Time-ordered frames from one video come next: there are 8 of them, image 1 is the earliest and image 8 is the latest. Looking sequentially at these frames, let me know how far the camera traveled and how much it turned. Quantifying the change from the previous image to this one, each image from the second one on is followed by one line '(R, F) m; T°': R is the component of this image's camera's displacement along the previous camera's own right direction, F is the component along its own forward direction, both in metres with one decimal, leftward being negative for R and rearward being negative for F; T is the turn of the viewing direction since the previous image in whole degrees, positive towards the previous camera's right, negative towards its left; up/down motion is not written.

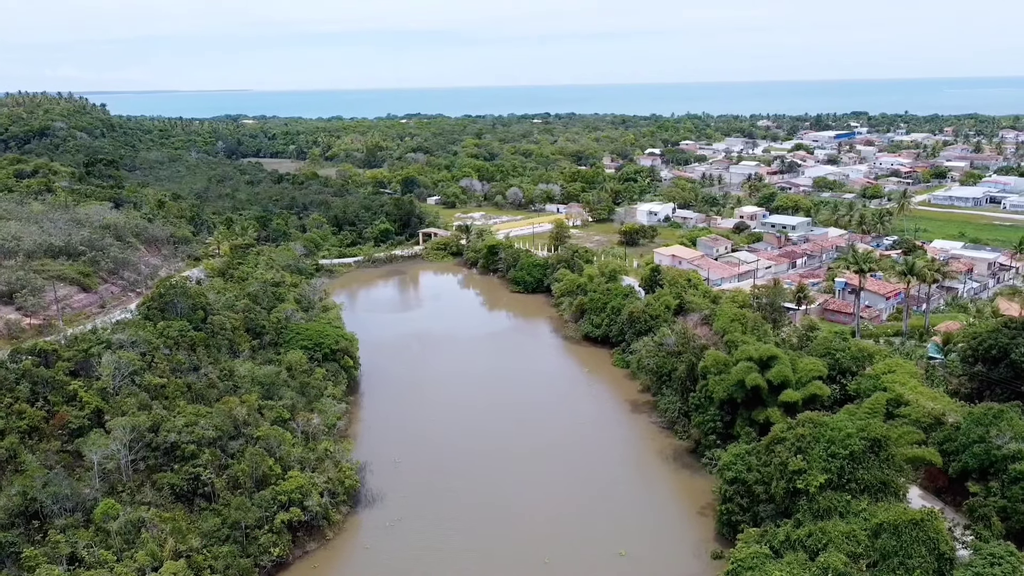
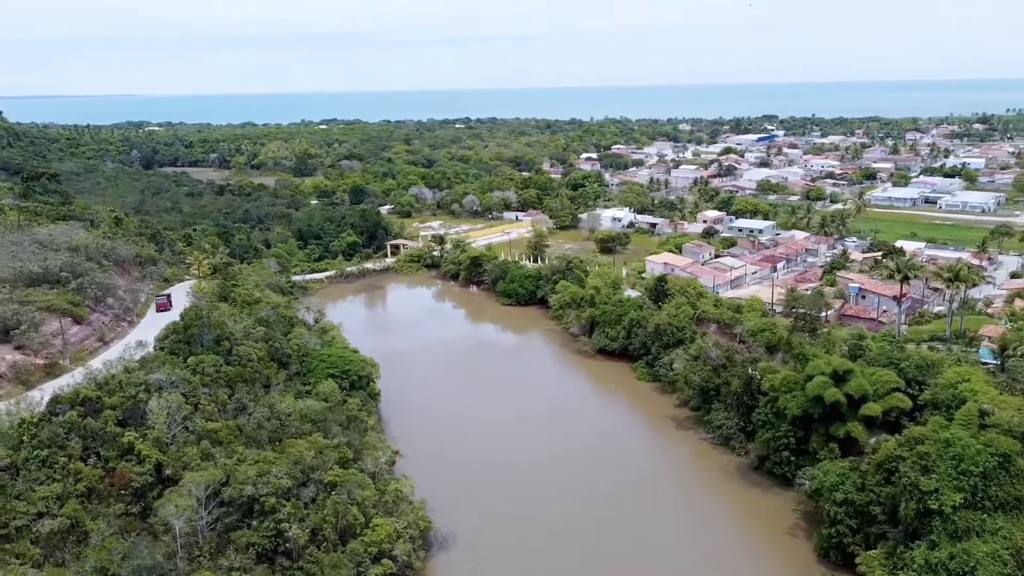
(-3.9, +1.4) m; +6°
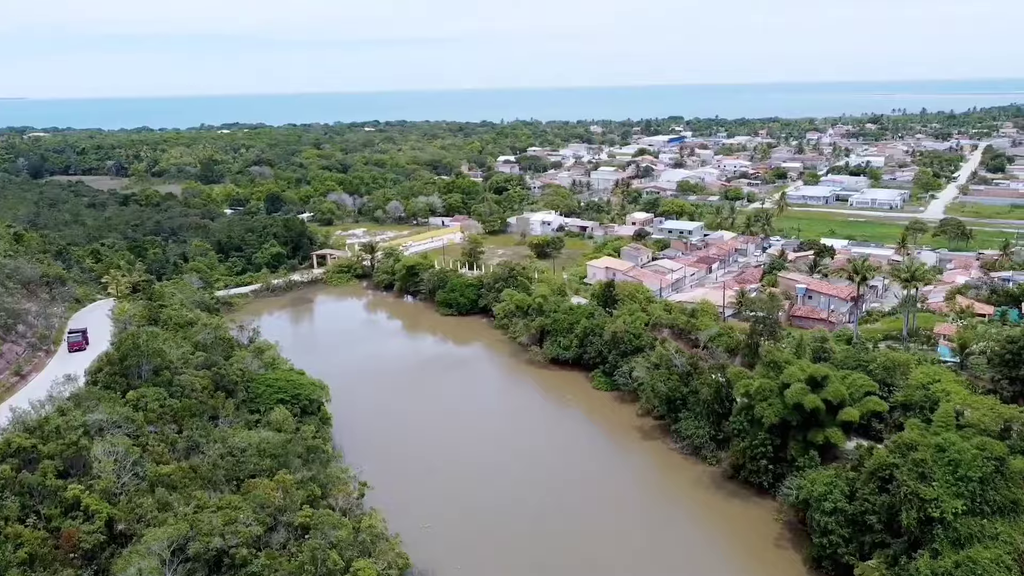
(-1.5, +1.2) m; +6°
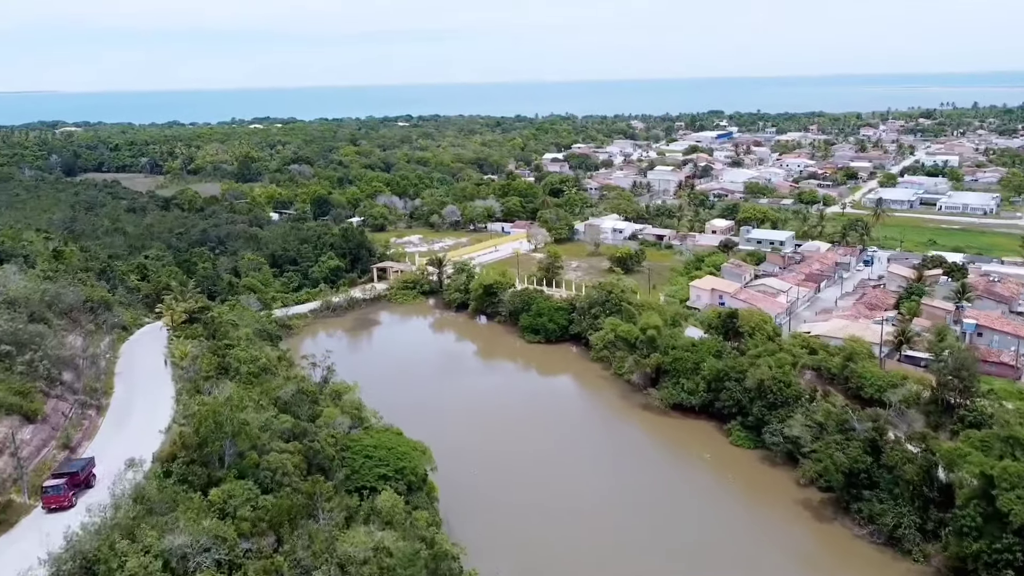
(-3.0, +4.3) m; -2°
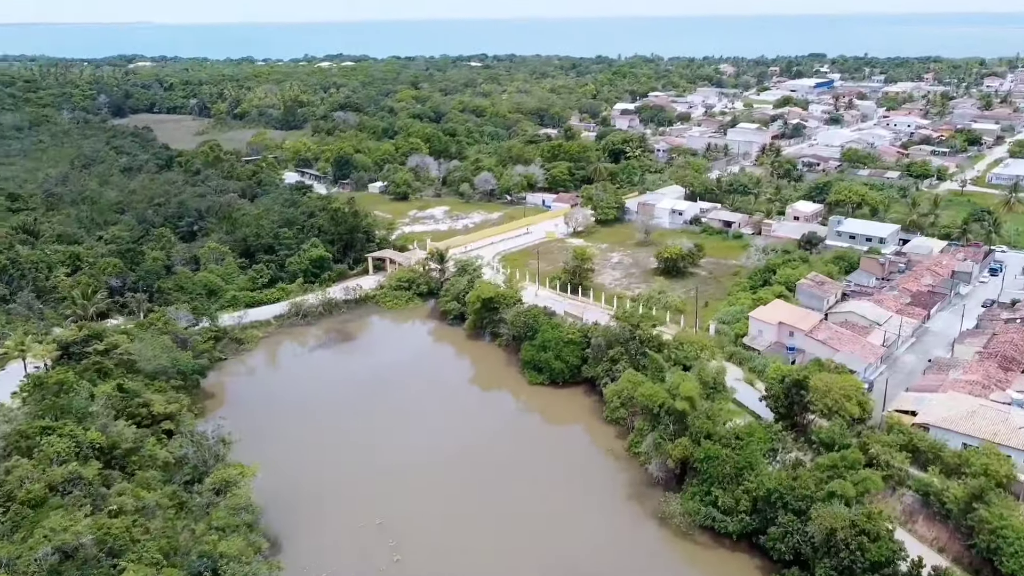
(+2.7, +8.3) m; -6°
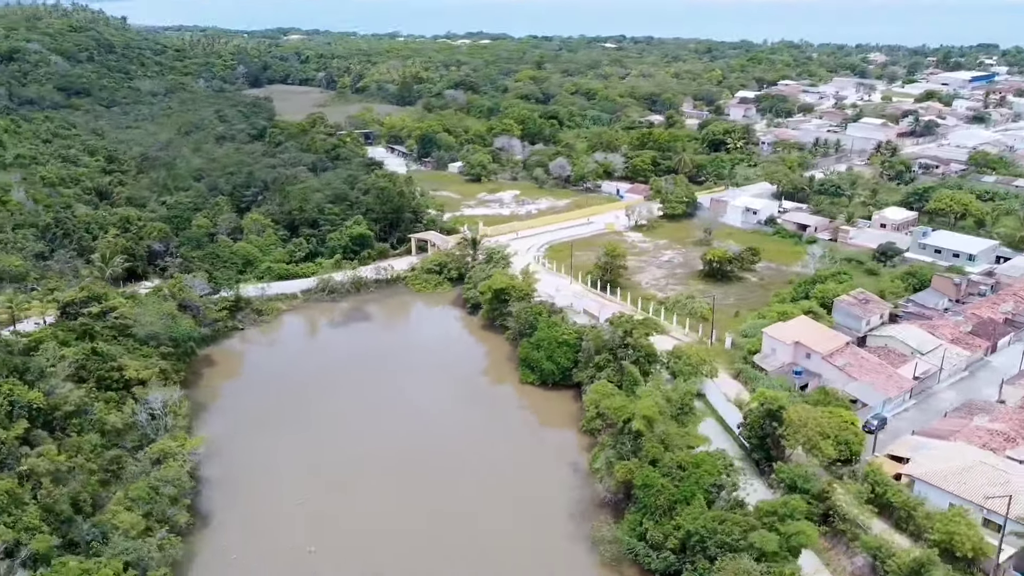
(+4.3, +1.4) m; -10°
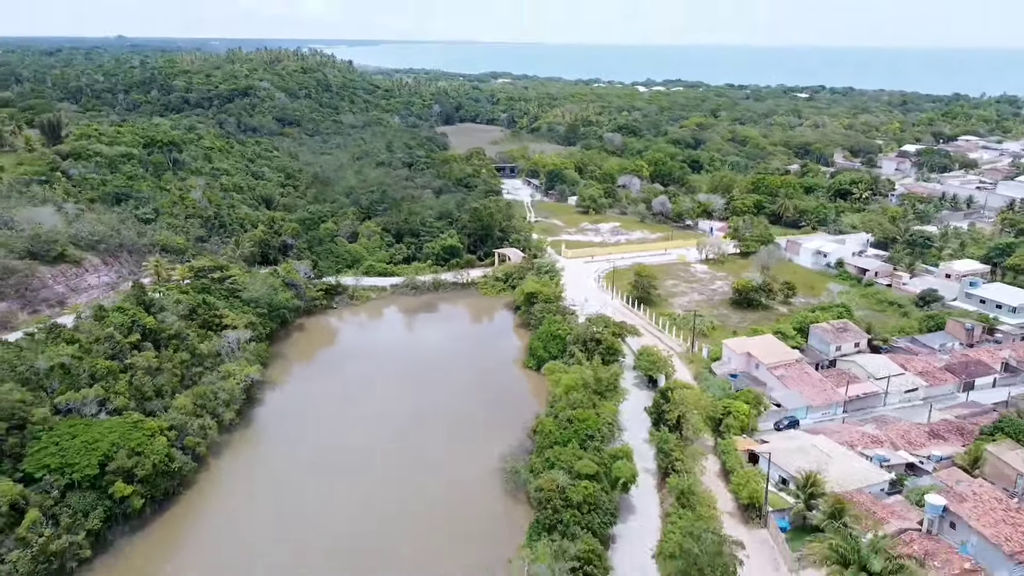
(+7.1, -4.6) m; -14°
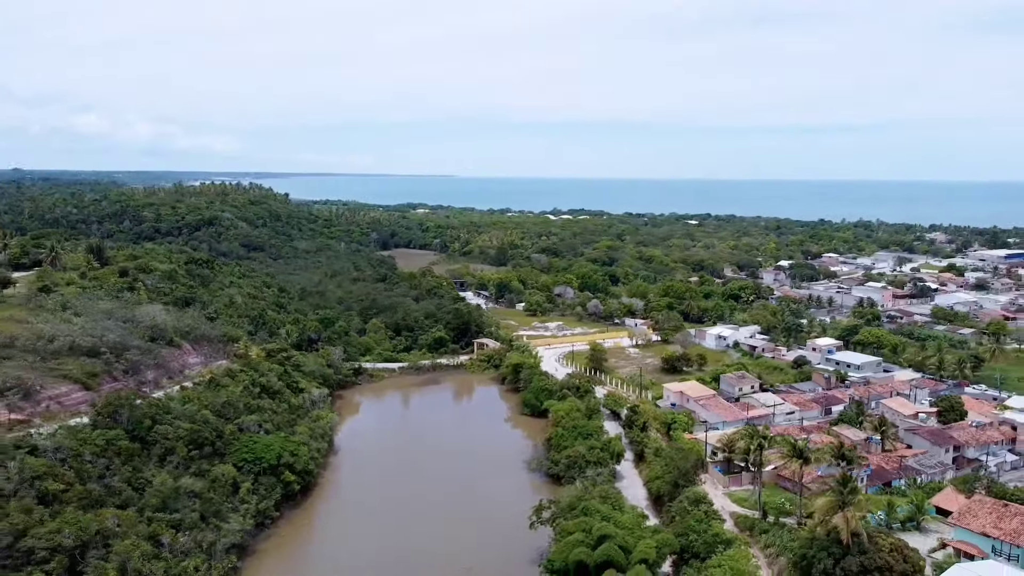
(-4.8, -11.2) m; +7°
